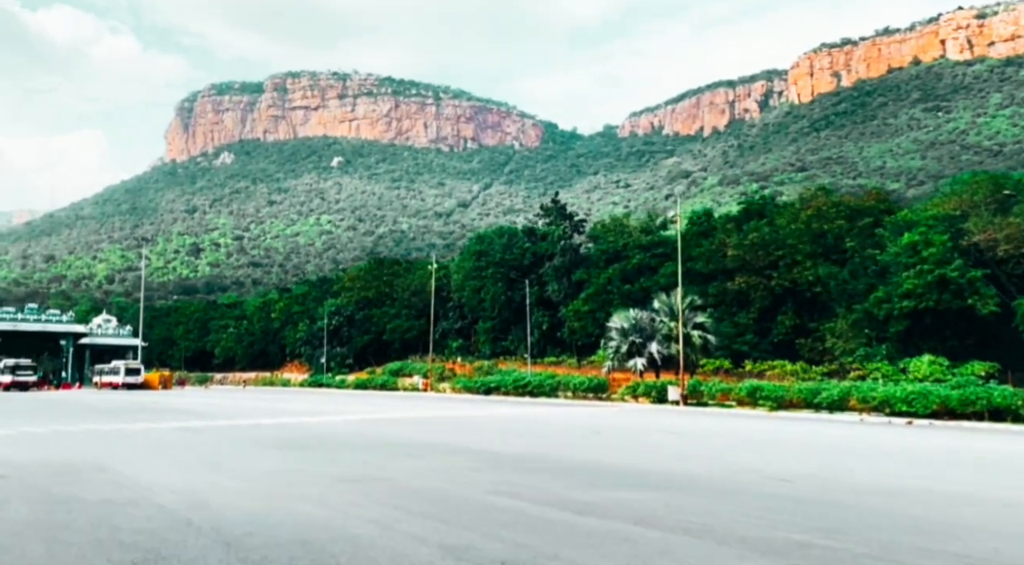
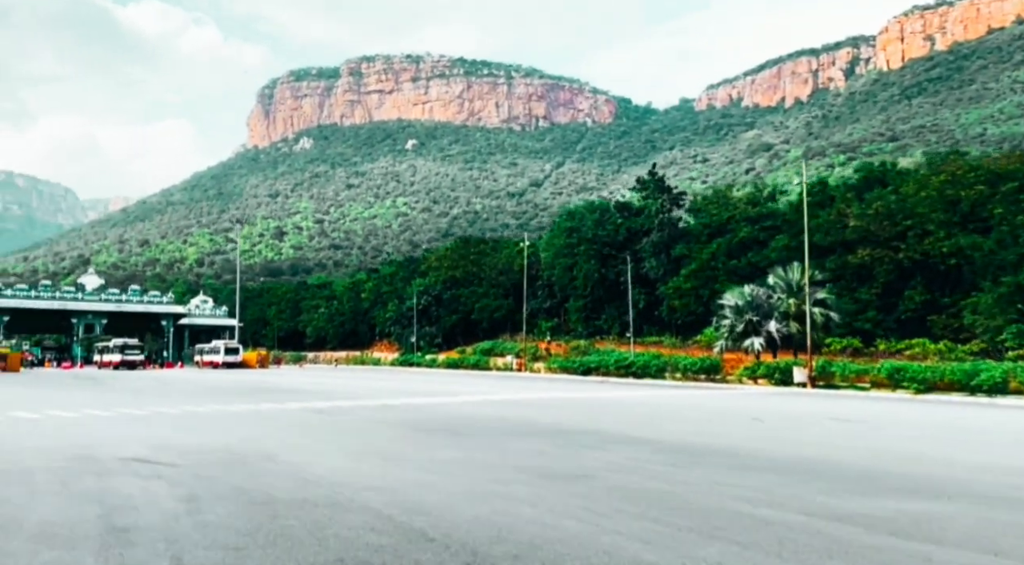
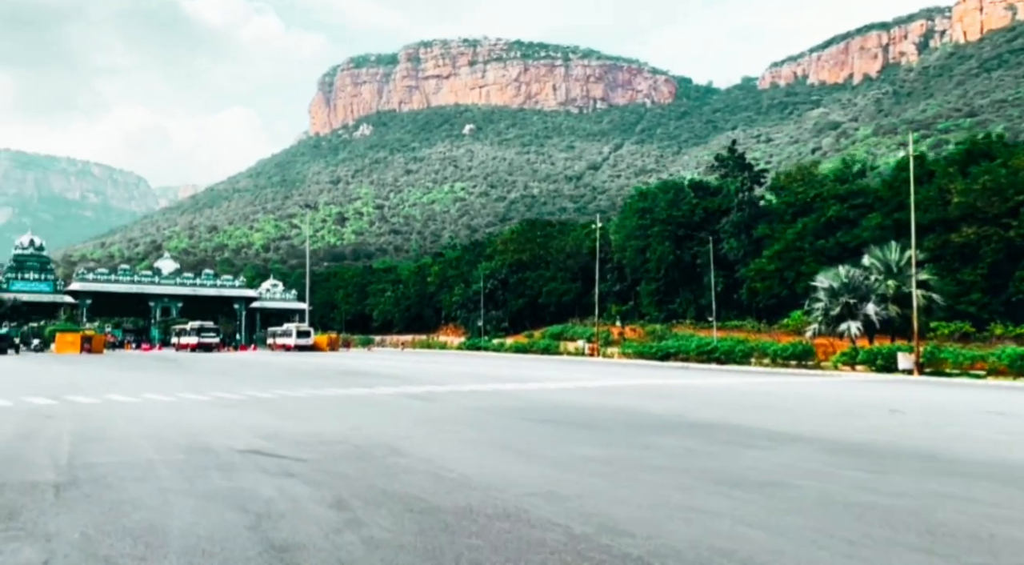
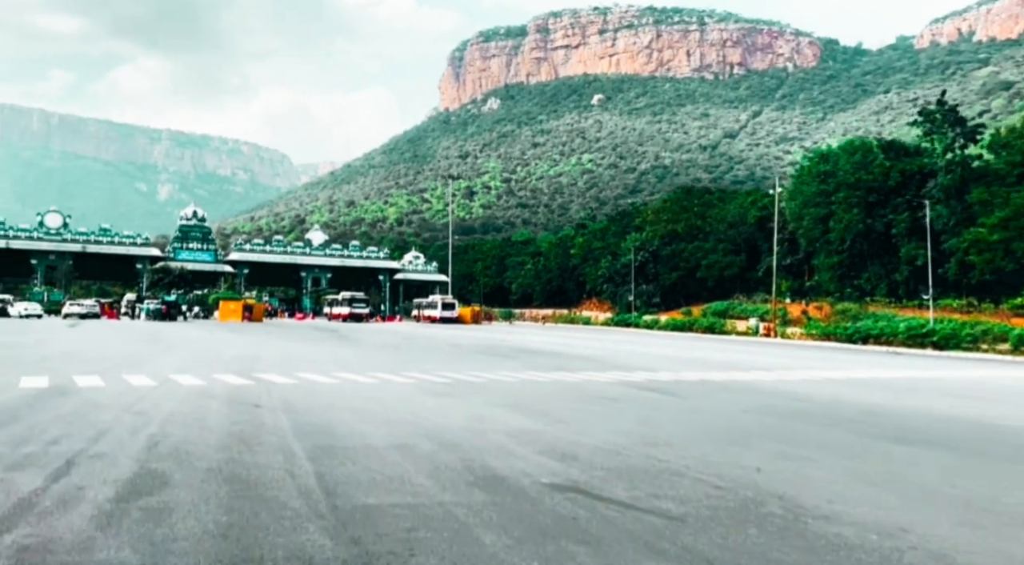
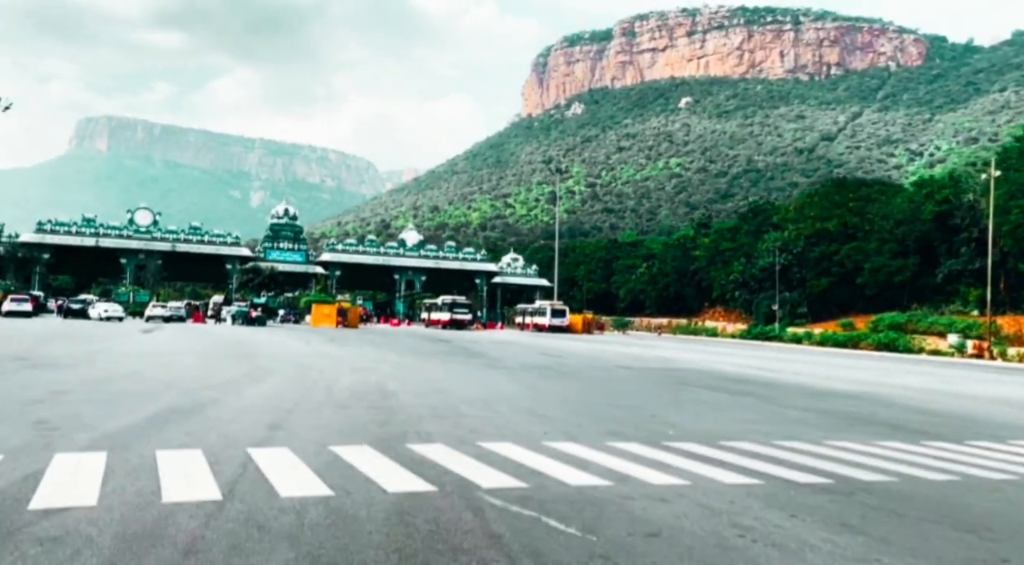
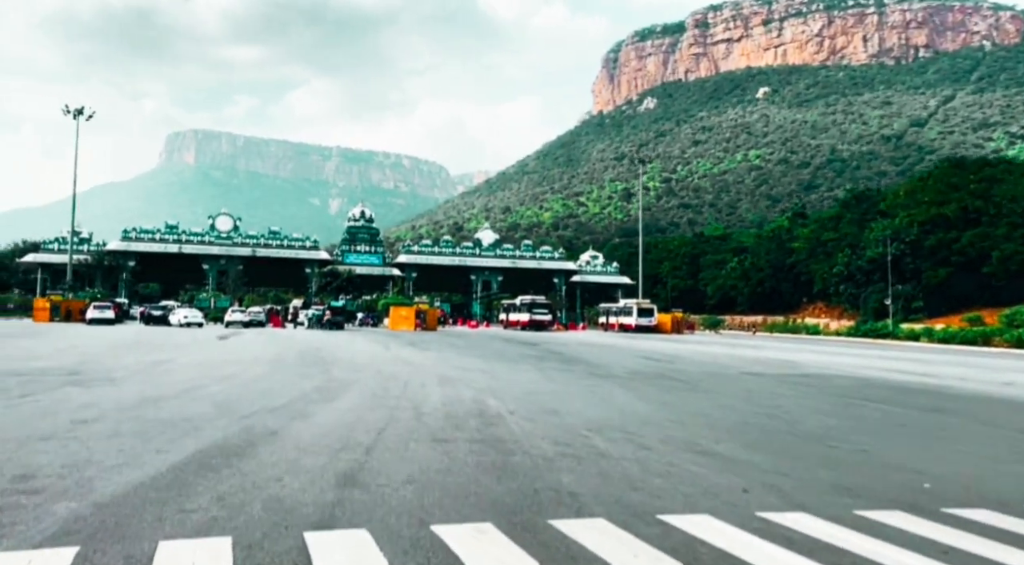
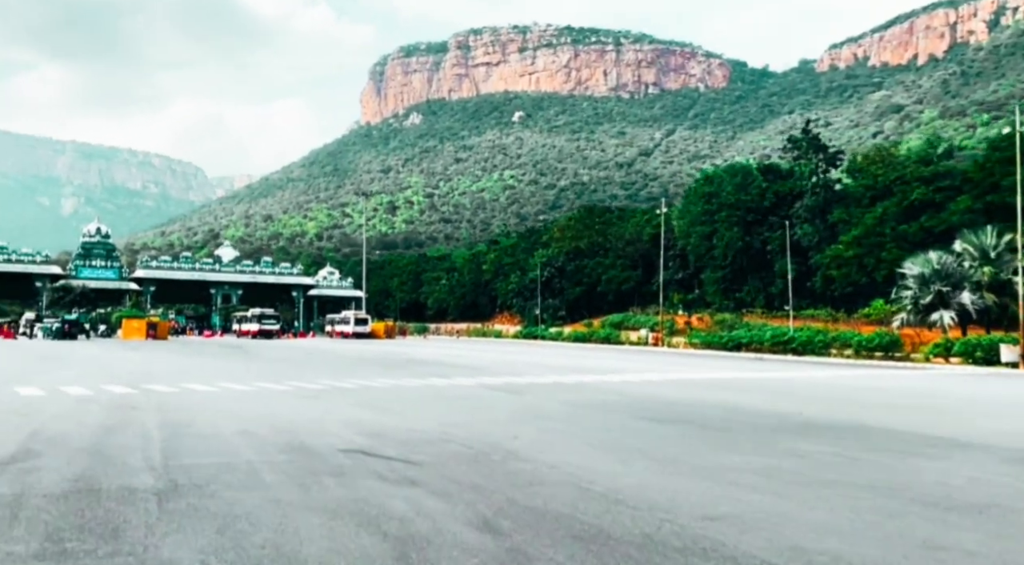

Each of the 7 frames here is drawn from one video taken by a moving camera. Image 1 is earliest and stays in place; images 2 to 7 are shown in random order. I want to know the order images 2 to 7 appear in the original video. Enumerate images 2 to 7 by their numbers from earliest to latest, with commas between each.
2, 3, 7, 4, 5, 6
